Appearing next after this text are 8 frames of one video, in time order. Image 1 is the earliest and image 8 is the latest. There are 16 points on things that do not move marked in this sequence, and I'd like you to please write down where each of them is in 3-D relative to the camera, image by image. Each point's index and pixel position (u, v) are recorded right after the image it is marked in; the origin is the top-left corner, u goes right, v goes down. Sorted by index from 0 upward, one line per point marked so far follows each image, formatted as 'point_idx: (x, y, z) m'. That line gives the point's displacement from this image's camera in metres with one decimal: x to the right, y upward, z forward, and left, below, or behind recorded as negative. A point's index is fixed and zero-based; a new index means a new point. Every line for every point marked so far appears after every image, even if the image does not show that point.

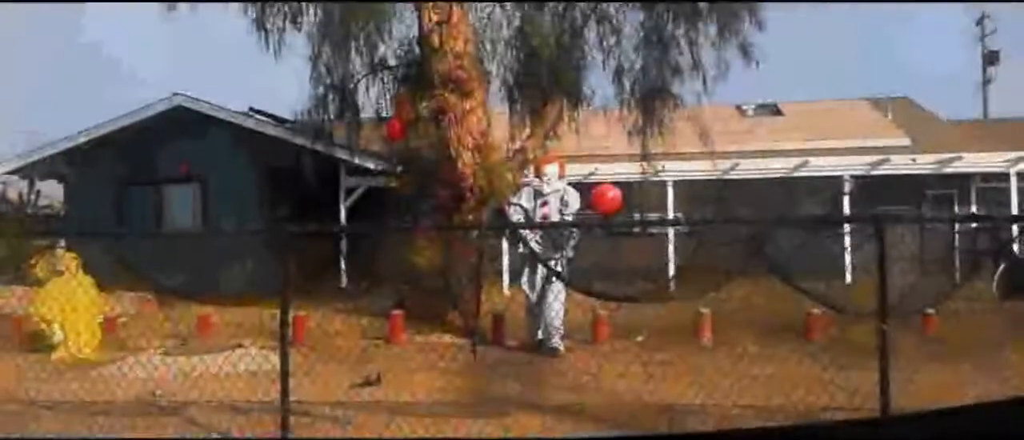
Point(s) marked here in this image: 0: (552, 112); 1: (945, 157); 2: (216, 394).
0: (+0.4, +1.1, +13.6) m
1: (+5.5, +0.8, +17.5) m
2: (-1.9, -1.2, +8.8) m
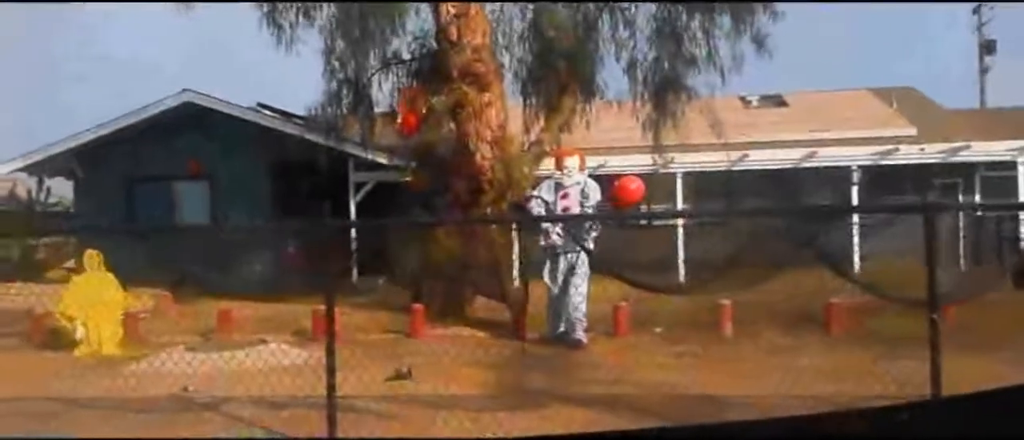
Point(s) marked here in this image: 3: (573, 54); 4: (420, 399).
0: (+0.5, +1.1, +13.7) m
1: (+5.6, +0.9, +17.6) m
2: (-1.6, -1.1, +8.9) m
3: (+0.5, +1.7, +13.6) m
4: (-0.5, -1.1, +8.4) m
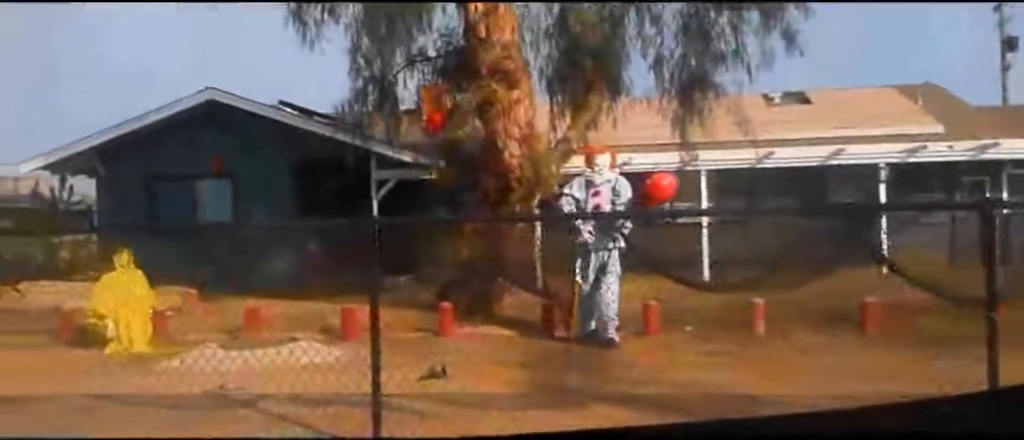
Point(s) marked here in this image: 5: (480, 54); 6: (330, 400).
0: (+0.8, +1.2, +13.6) m
1: (+5.9, +1.0, +17.5) m
2: (-1.4, -1.1, +8.8) m
3: (+0.8, +1.7, +13.5) m
4: (-0.3, -1.1, +8.3) m
5: (-0.3, +1.6, +13.6) m
6: (-1.1, -1.1, +8.2) m
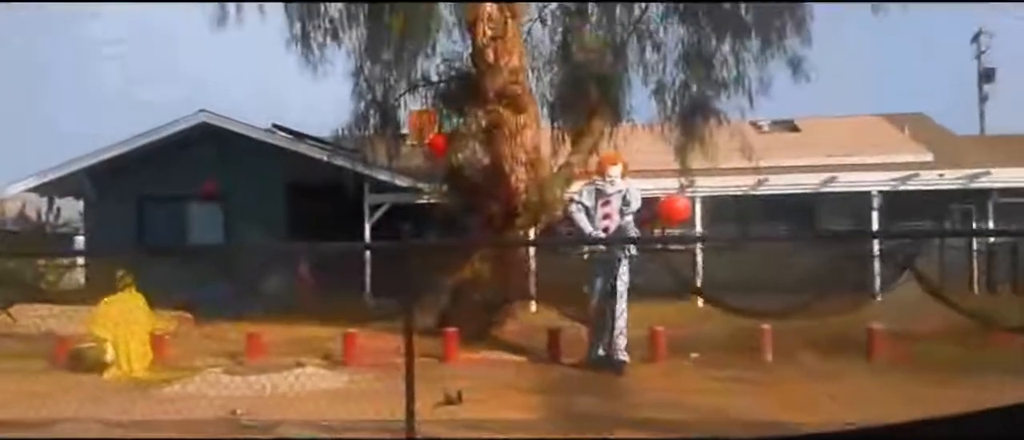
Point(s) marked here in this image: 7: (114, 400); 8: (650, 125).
0: (+0.8, +0.9, +13.6) m
1: (+5.8, +0.6, +17.6) m
2: (-1.3, -1.3, +8.7) m
3: (+0.8, +1.4, +13.5) m
4: (-0.2, -1.2, +8.3) m
5: (-0.3, +1.4, +13.6) m
6: (-0.9, -1.2, +8.1) m
7: (-2.9, -1.3, +10.0) m
8: (+1.4, +0.9, +14.1) m
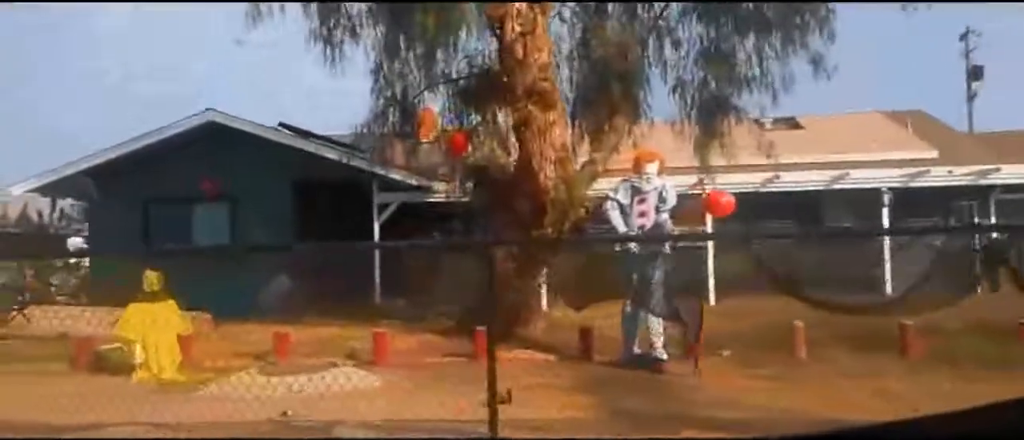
0: (+1.0, +0.9, +13.5) m
1: (+5.9, +0.6, +17.6) m
2: (-1.0, -1.3, +8.6) m
3: (+1.0, +1.5, +13.4) m
4: (+0.2, -1.2, +8.2) m
5: (-0.1, +1.4, +13.5) m
6: (-0.6, -1.2, +8.0) m
7: (-2.5, -1.3, +9.8) m
8: (+1.6, +1.0, +14.0) m
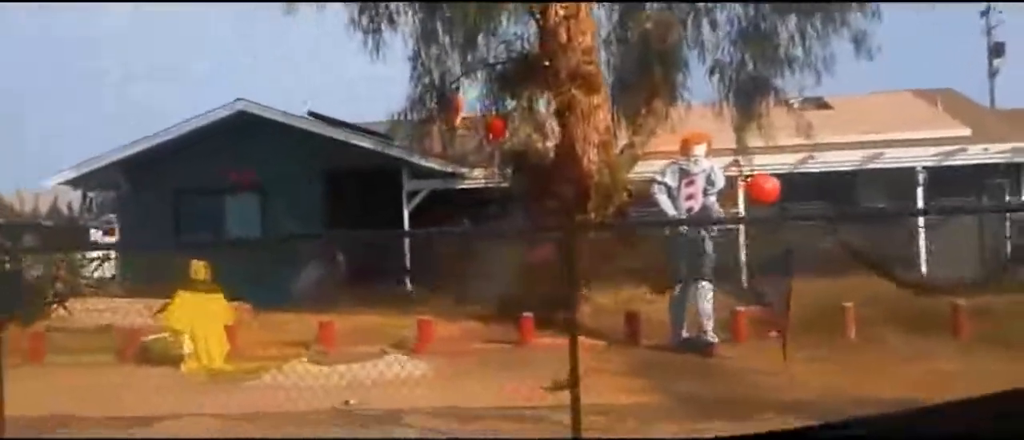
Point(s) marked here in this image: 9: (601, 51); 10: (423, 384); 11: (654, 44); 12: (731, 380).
0: (+1.4, +1.1, +13.4) m
1: (+6.2, +0.9, +17.5) m
2: (-0.6, -1.2, +8.5) m
3: (+1.4, +1.6, +13.3) m
4: (+0.5, -1.1, +8.1) m
5: (+0.3, +1.5, +13.4) m
6: (-0.2, -1.1, +8.0) m
7: (-2.2, -1.2, +9.8) m
8: (+1.9, +1.1, +13.9) m
9: (+0.7, +1.5, +13.2) m
10: (-0.6, -1.1, +10.1) m
11: (+1.4, +1.7, +13.3) m
12: (+1.6, -1.1, +10.2) m
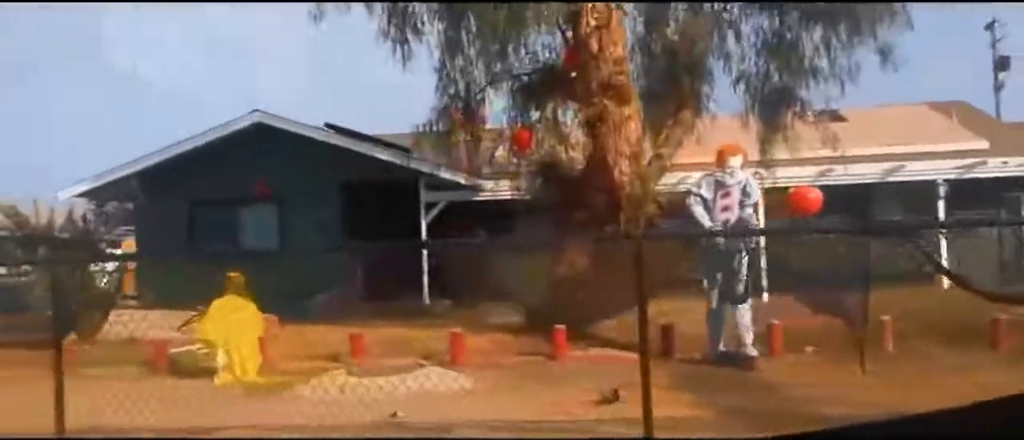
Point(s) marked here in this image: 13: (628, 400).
0: (+1.6, +1.0, +13.3) m
1: (+6.5, +0.8, +17.5) m
2: (-0.3, -1.2, +8.4) m
3: (+1.6, +1.5, +13.3) m
4: (+0.8, -1.2, +8.0) m
5: (+0.5, +1.4, +13.3) m
6: (+0.1, -1.2, +7.9) m
7: (-1.9, -1.3, +9.7) m
8: (+2.2, +1.0, +13.9) m
9: (+1.0, +1.4, +13.2) m
10: (-0.4, -1.2, +10.0) m
11: (+1.7, +1.5, +13.2) m
12: (+1.9, -1.2, +10.1) m
13: (+0.8, -1.2, +9.4) m
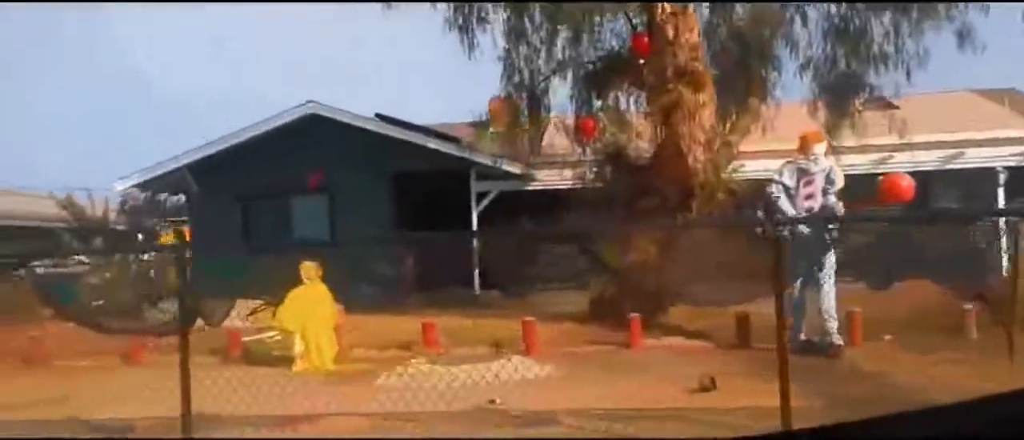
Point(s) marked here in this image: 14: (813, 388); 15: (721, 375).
0: (+2.3, +1.1, +13.2) m
1: (+7.1, +0.9, +17.4) m
2: (+0.3, -1.2, +8.3) m
3: (+2.2, +1.6, +13.2) m
4: (+1.4, -1.1, +7.9) m
5: (+1.1, +1.5, +13.2) m
6: (+0.7, -1.1, +7.8) m
7: (-1.3, -1.2, +9.6) m
8: (+2.8, +1.1, +13.7) m
9: (+1.6, +1.5, +13.0) m
10: (+0.2, -1.1, +9.9) m
11: (+2.3, +1.7, +13.1) m
12: (+2.5, -1.1, +10.0) m
13: (+1.4, -1.1, +9.3) m
14: (+2.1, -1.1, +9.6) m
15: (+1.5, -1.1, +10.0) m
